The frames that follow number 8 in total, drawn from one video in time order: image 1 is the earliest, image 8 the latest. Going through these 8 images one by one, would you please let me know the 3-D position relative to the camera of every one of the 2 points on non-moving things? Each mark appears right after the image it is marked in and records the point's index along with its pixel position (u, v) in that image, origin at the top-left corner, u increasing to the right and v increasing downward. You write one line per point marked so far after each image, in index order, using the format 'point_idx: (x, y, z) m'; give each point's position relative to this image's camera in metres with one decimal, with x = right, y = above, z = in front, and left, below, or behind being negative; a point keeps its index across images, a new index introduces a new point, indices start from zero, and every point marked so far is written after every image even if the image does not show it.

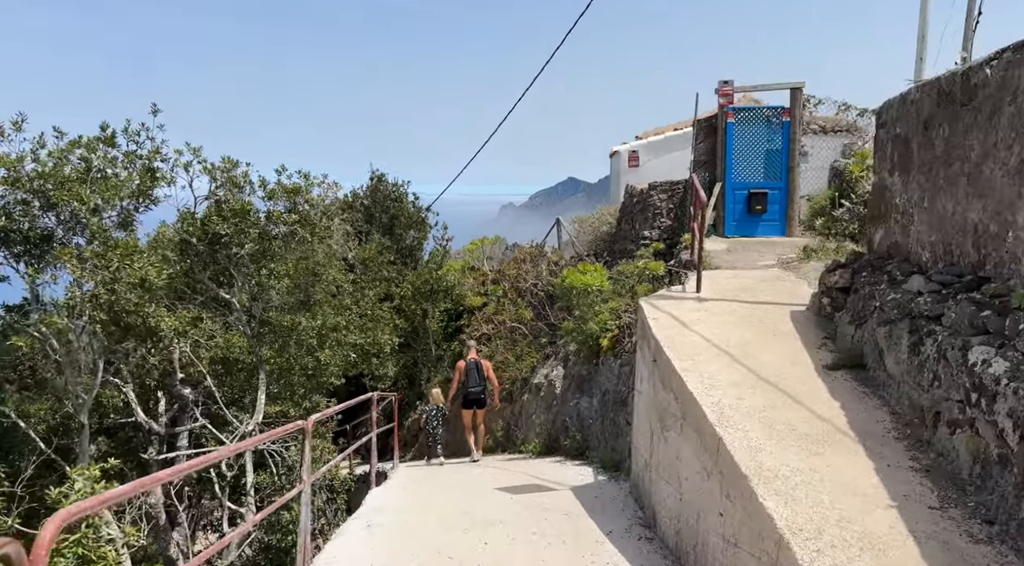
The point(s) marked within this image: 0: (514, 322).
0: (0.0, -0.8, +14.6) m
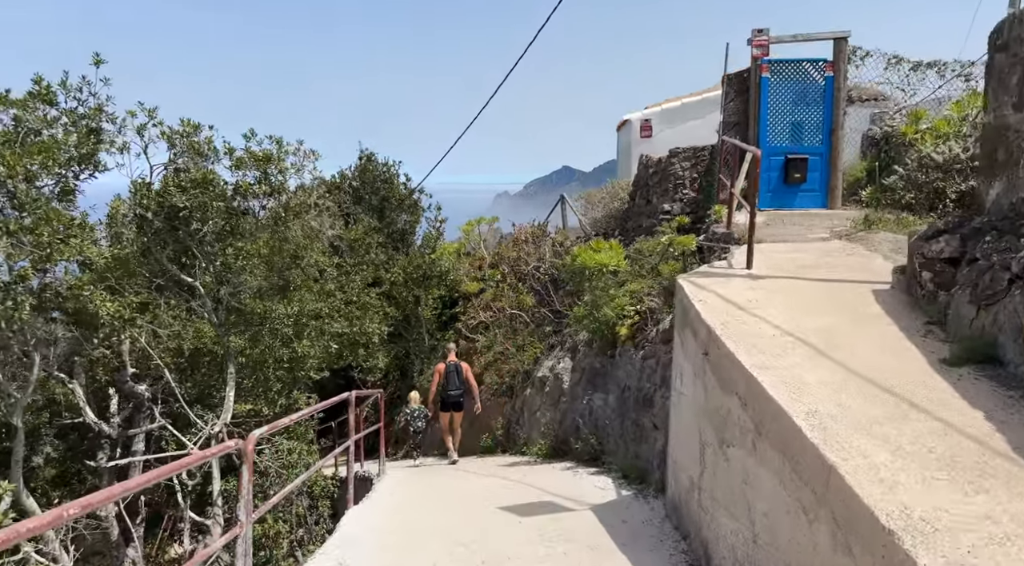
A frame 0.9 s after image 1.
0: (0.0, -0.5, +13.3) m
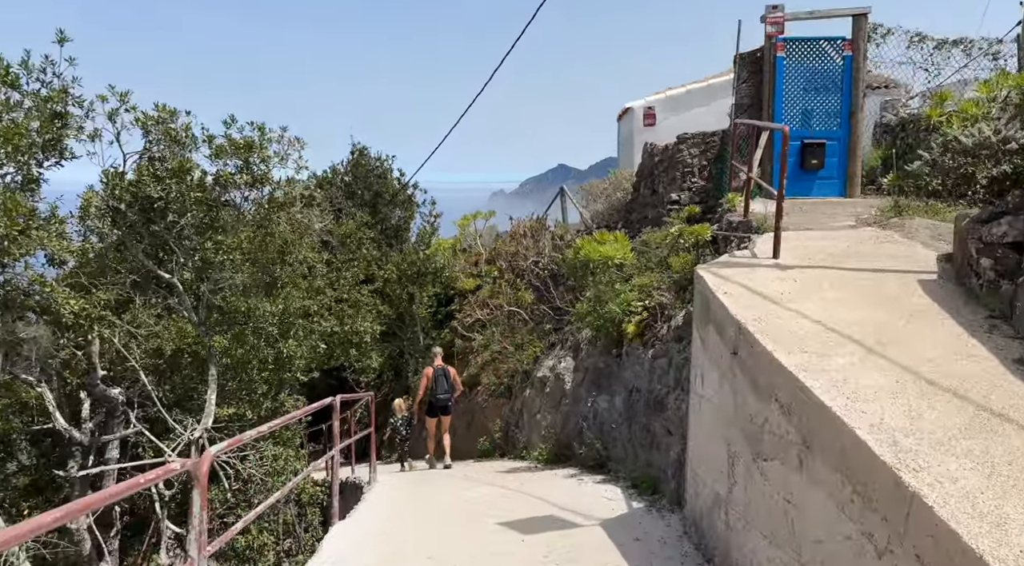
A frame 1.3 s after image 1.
0: (0.0, -0.4, +12.8) m
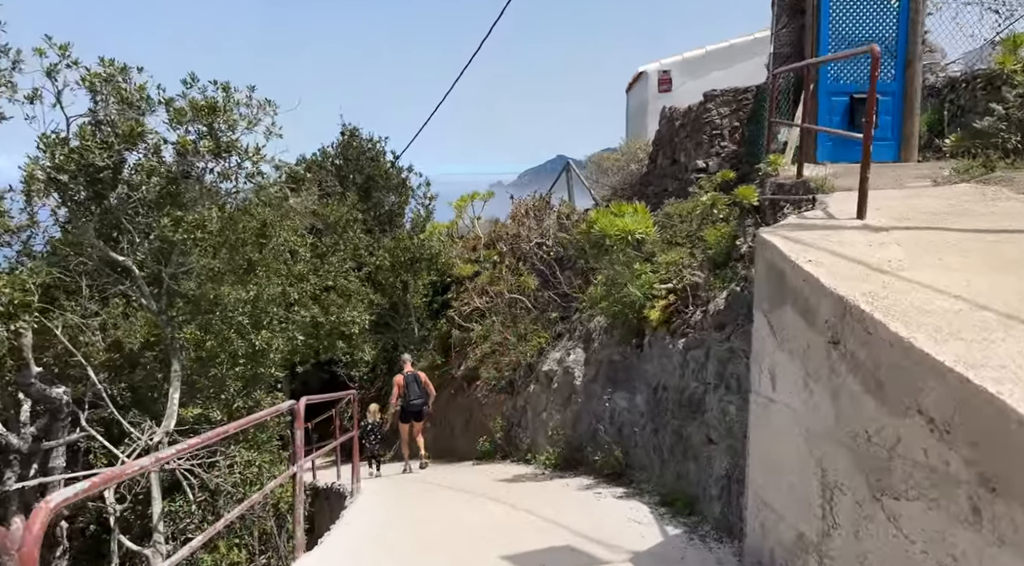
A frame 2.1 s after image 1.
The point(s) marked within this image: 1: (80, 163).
0: (0.0, -0.2, +11.6) m
1: (-4.4, +1.2, +7.3) m
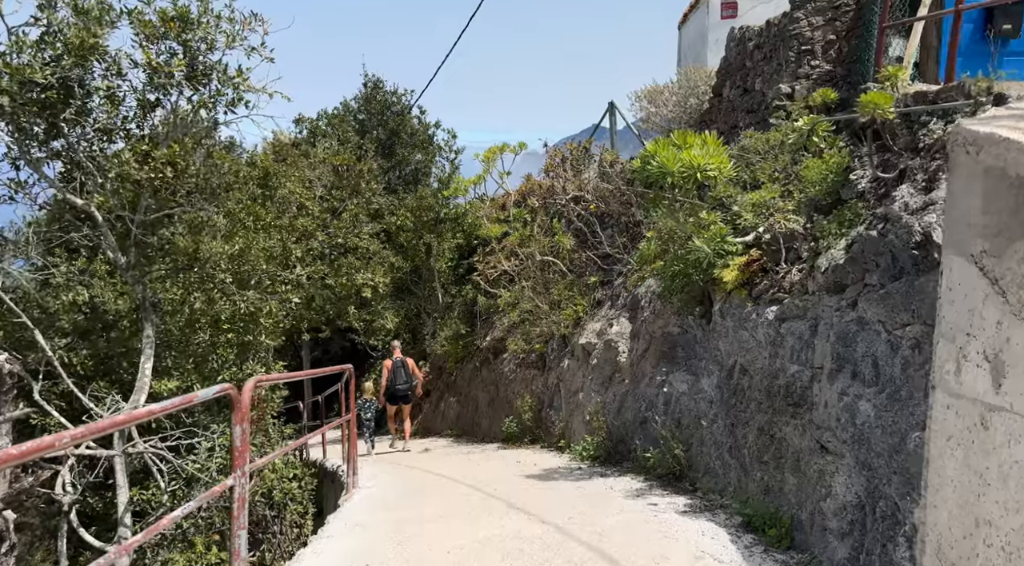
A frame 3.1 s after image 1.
0: (+0.5, +0.4, +10.2) m
1: (-4.1, +1.7, +6.0) m
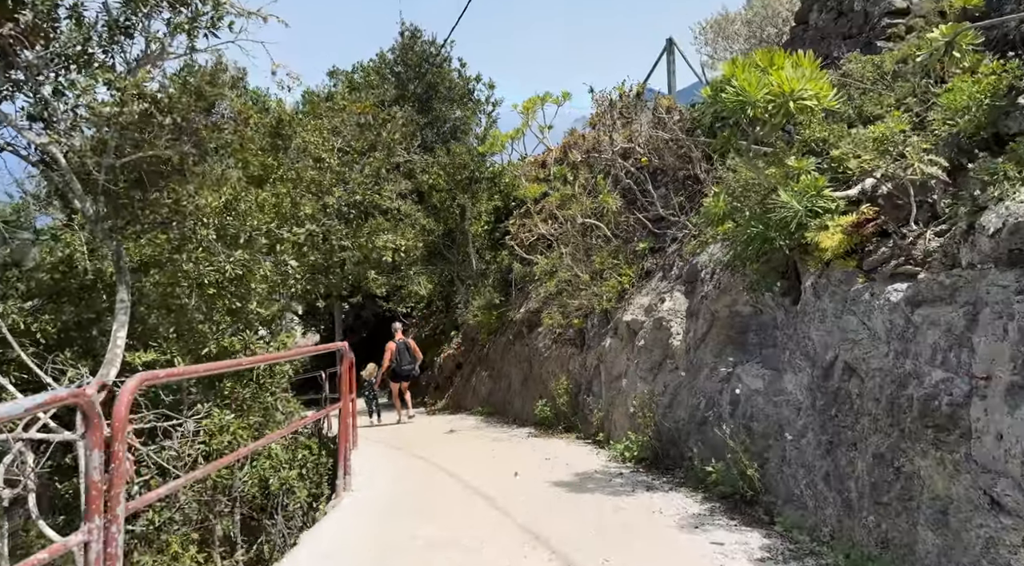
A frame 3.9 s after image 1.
0: (+1.0, +0.8, +8.9) m
1: (-3.9, +2.0, +5.0) m
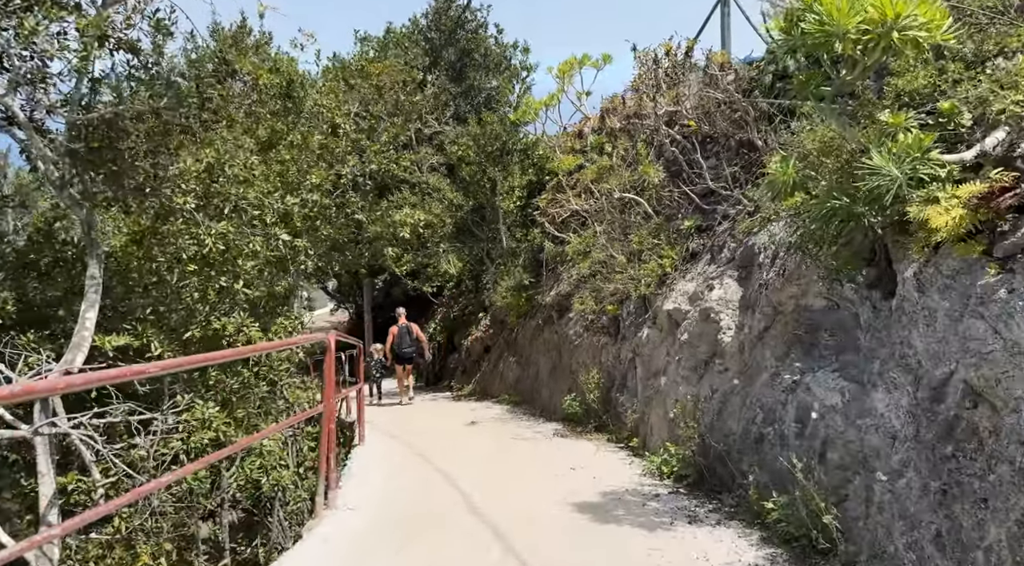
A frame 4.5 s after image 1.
0: (+1.3, +1.0, +8.0) m
1: (-3.8, +2.2, +4.3) m
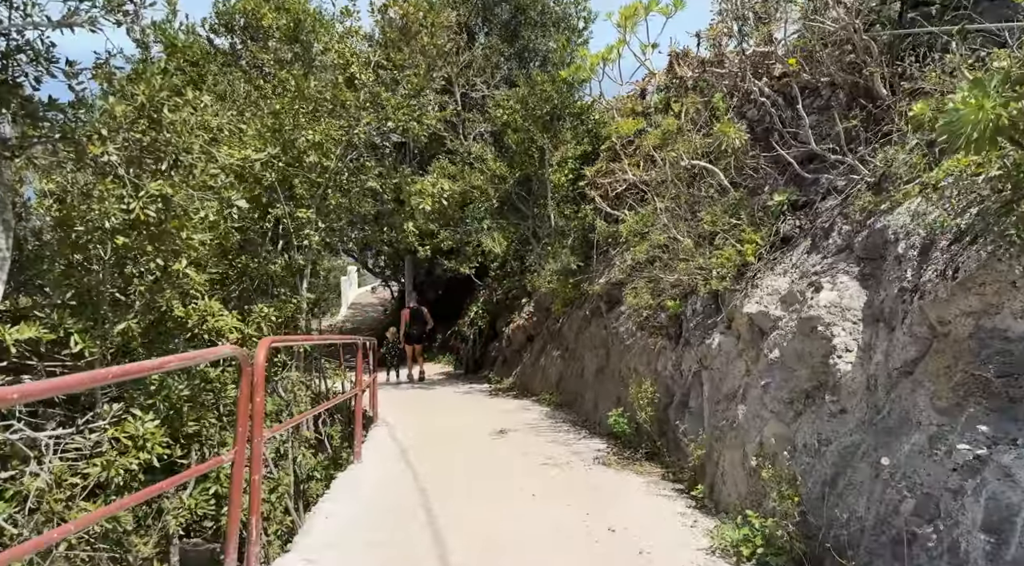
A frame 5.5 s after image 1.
0: (+1.7, +1.1, +6.4) m
1: (-3.6, +2.3, +3.1) m
